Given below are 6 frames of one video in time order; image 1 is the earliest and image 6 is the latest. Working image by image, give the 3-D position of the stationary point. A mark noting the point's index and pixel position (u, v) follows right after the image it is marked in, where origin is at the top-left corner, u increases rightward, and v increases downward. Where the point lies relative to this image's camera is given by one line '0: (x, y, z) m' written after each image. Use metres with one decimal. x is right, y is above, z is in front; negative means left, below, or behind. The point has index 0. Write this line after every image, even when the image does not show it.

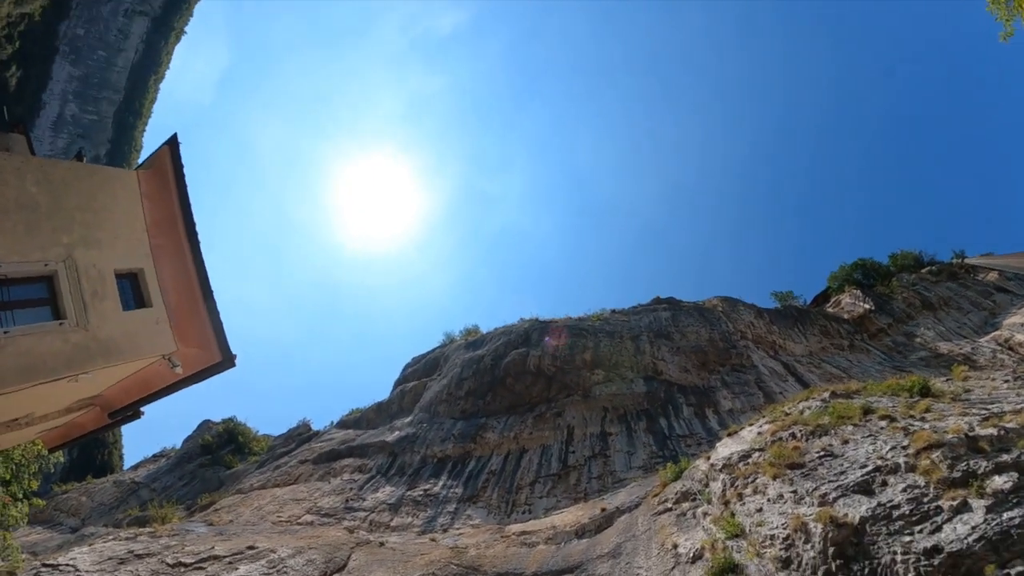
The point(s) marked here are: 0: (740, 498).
0: (+4.7, -4.3, +16.2) m
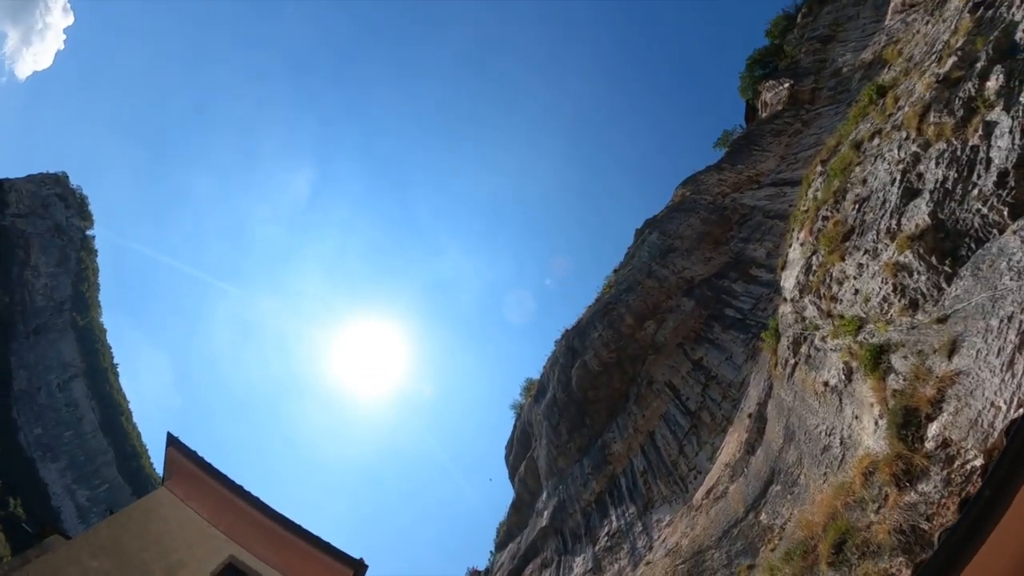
0: (+6.4, -0.2, +15.8) m
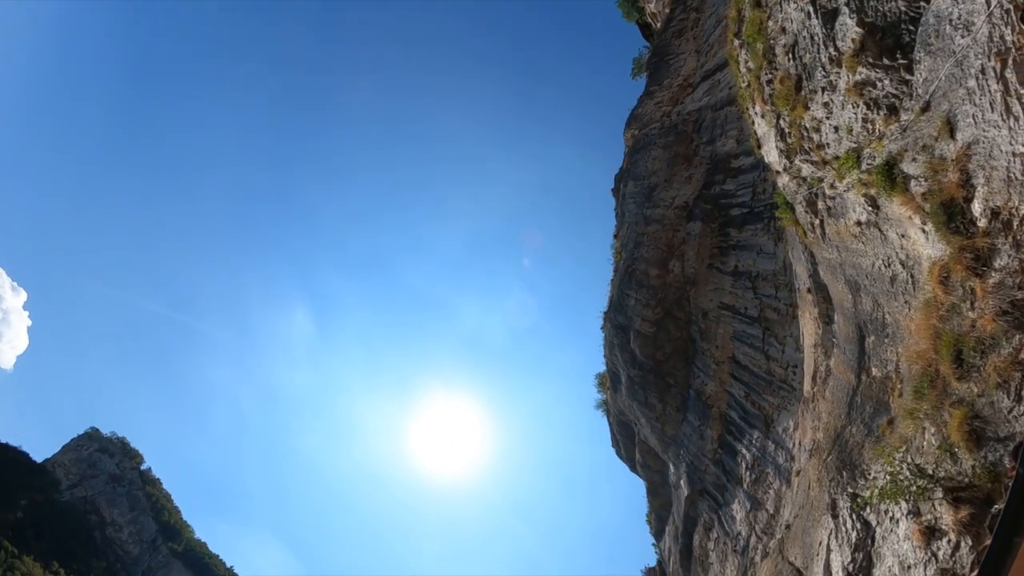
0: (+6.1, +2.9, +15.6) m
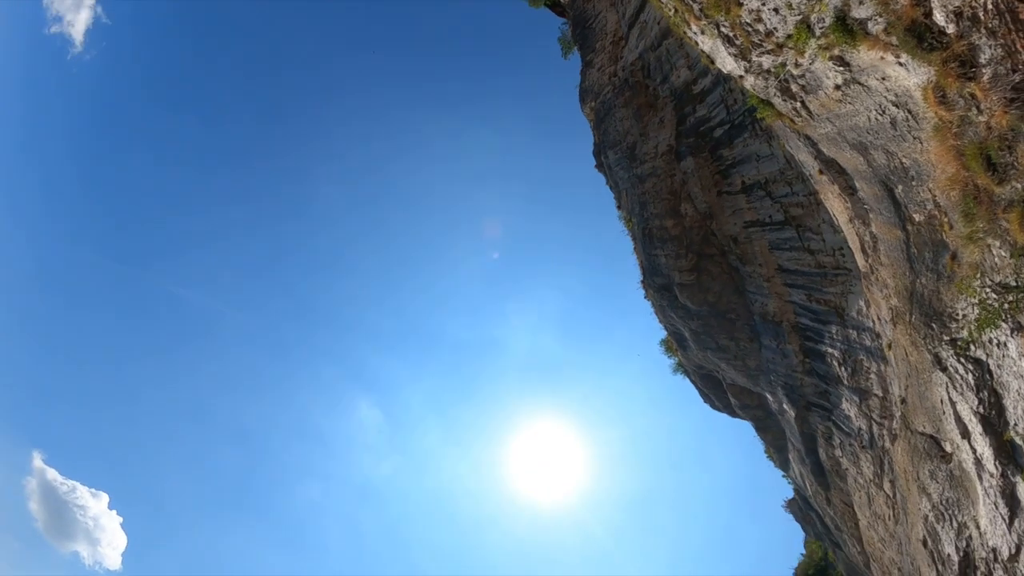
0: (+4.9, +5.0, +15.4) m
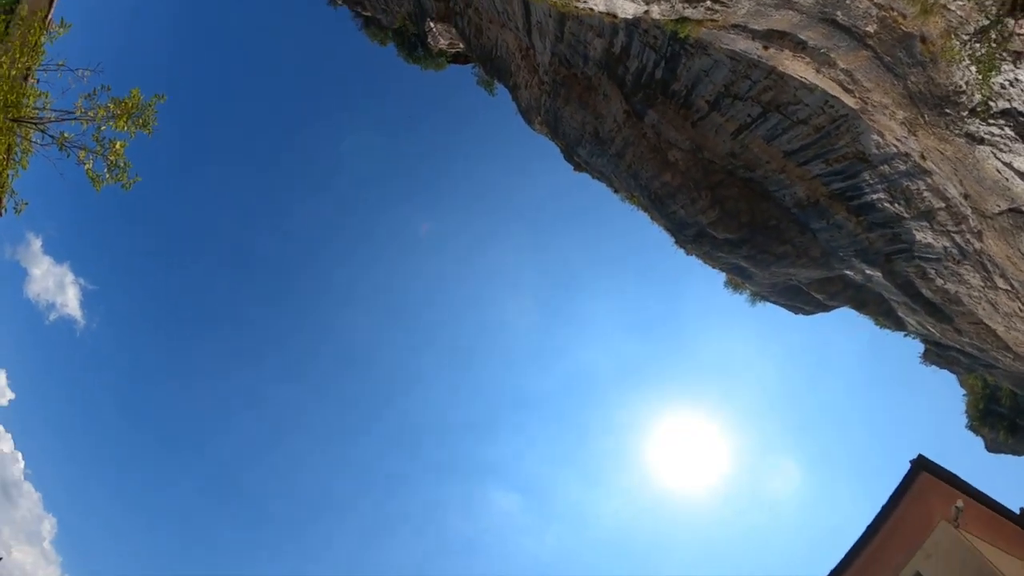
0: (+2.4, +6.4, +15.5) m
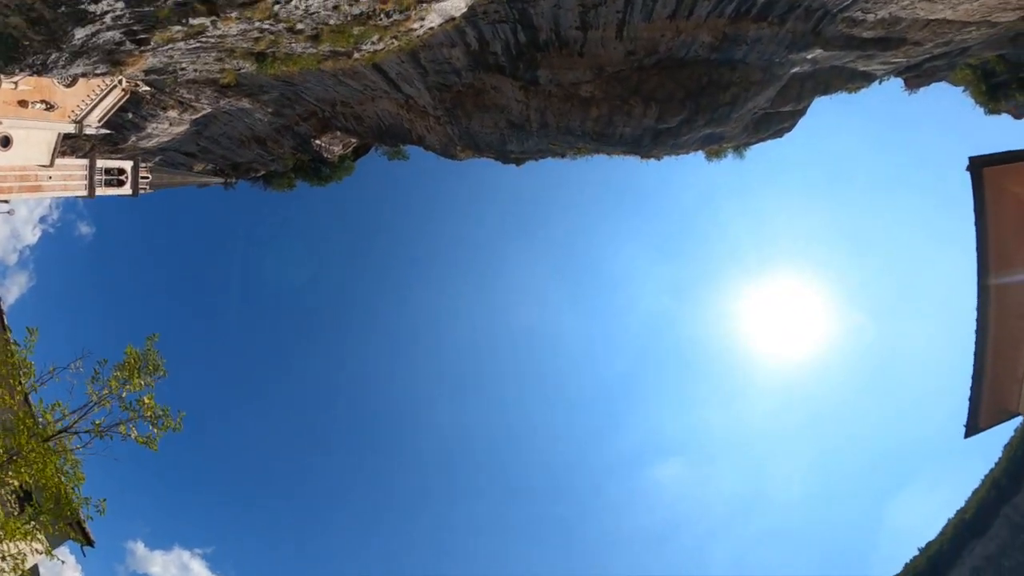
0: (-1.6, +6.6, +15.8) m
